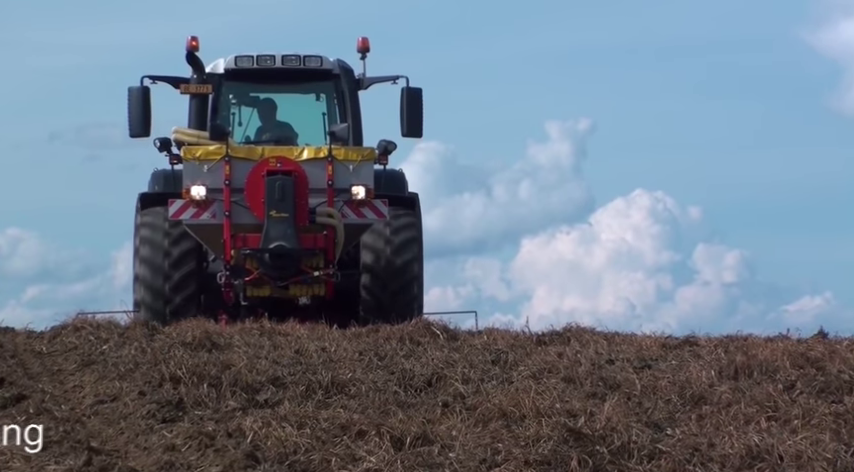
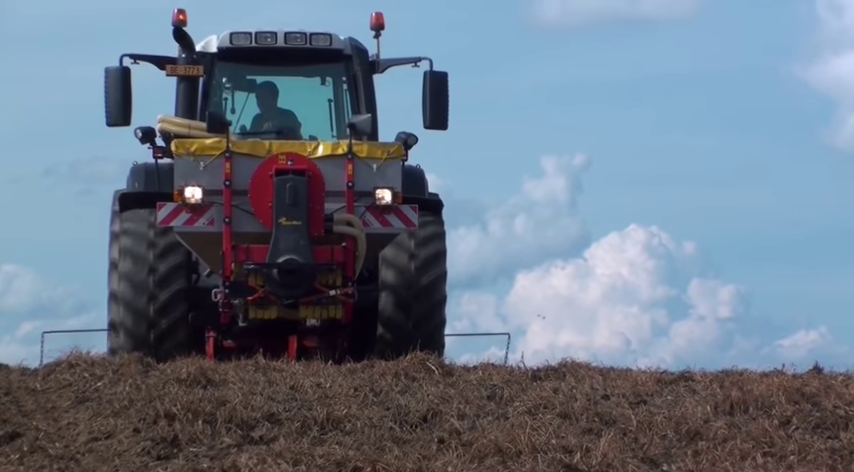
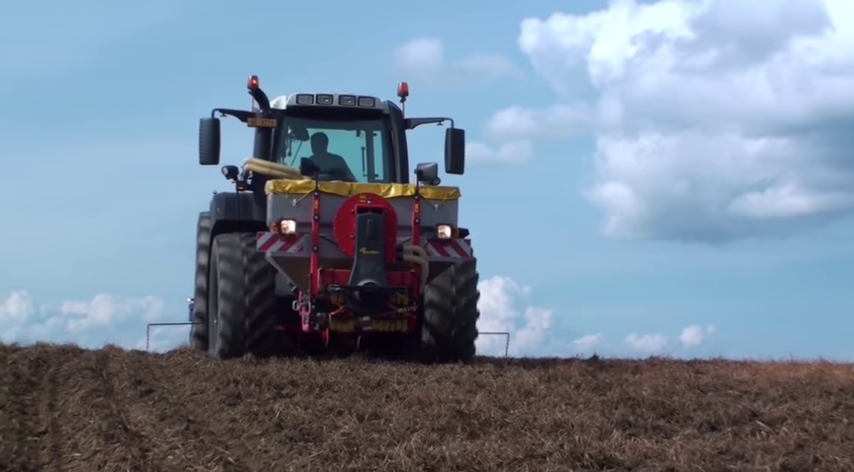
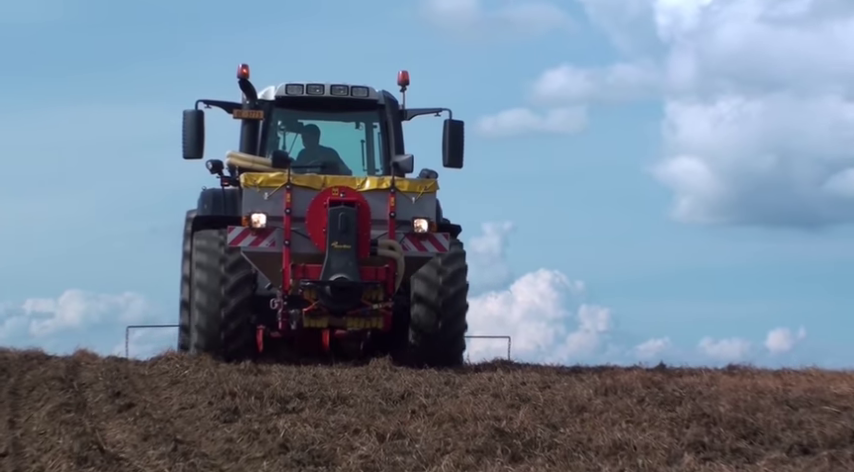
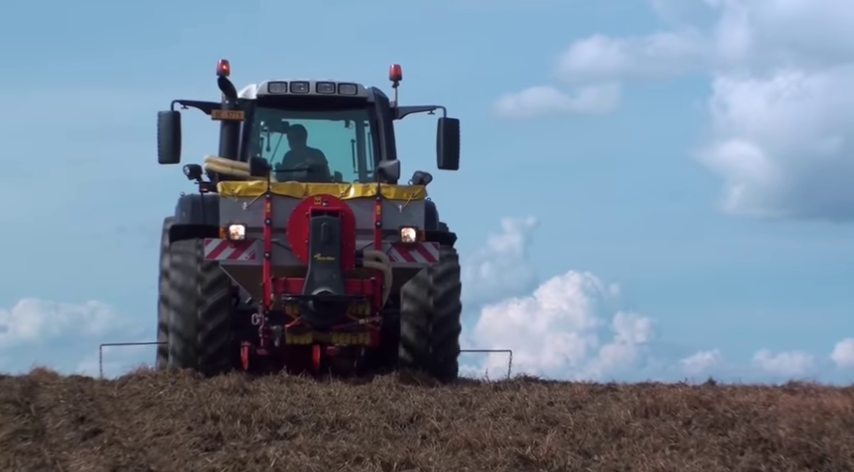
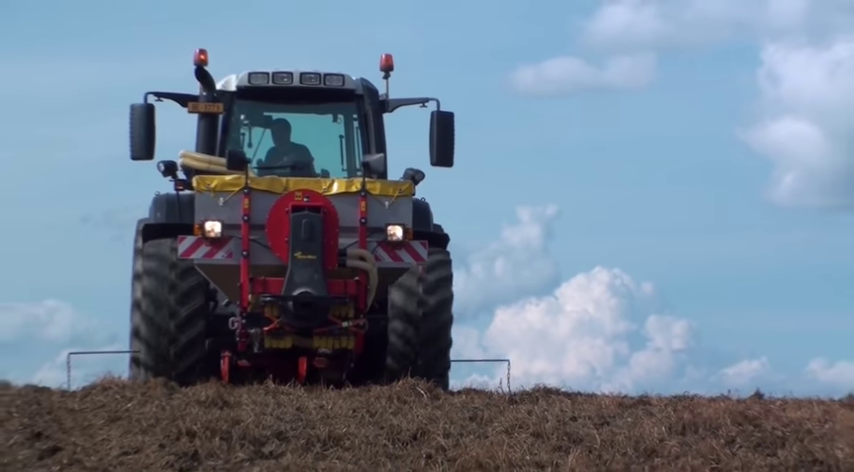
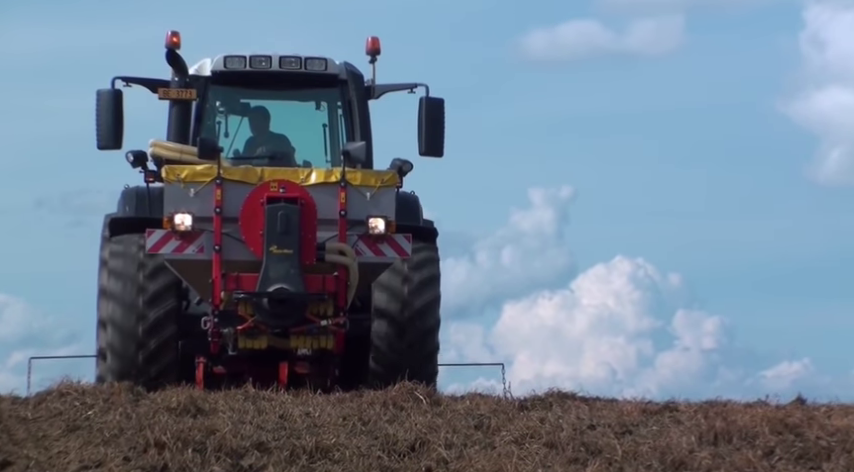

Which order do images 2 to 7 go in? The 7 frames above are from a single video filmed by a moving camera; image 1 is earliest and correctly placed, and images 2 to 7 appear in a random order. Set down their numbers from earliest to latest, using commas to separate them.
2, 7, 6, 5, 4, 3
